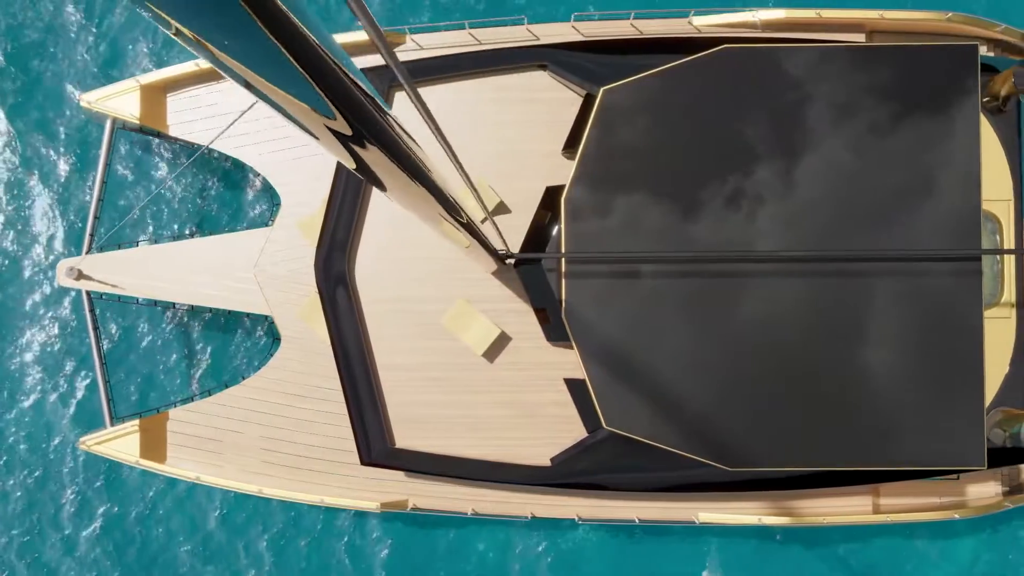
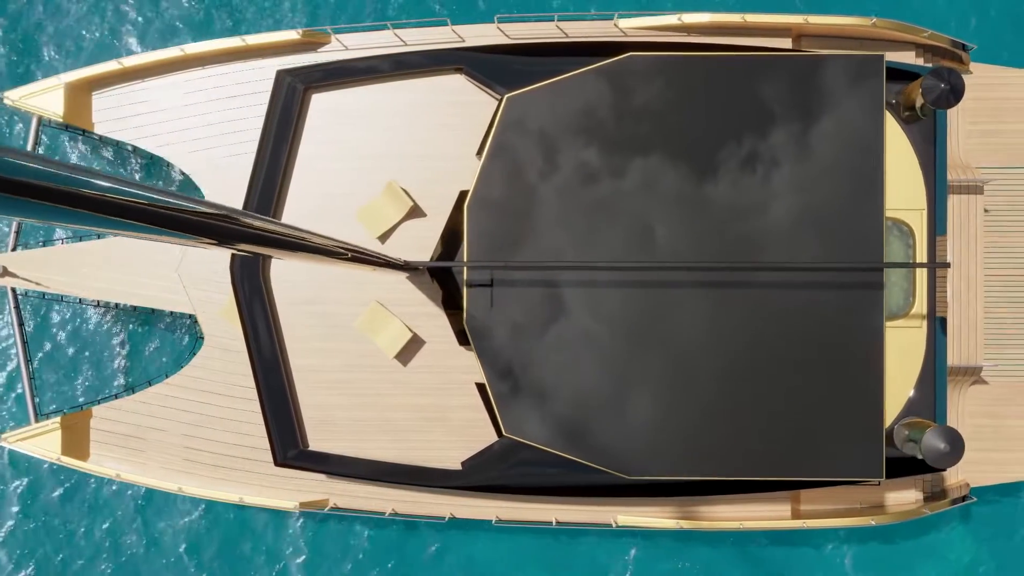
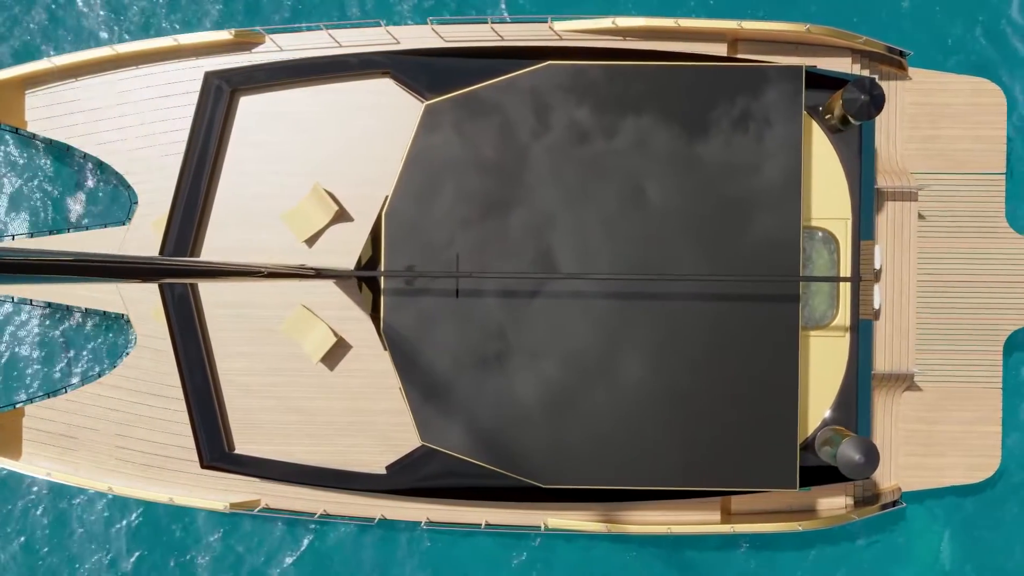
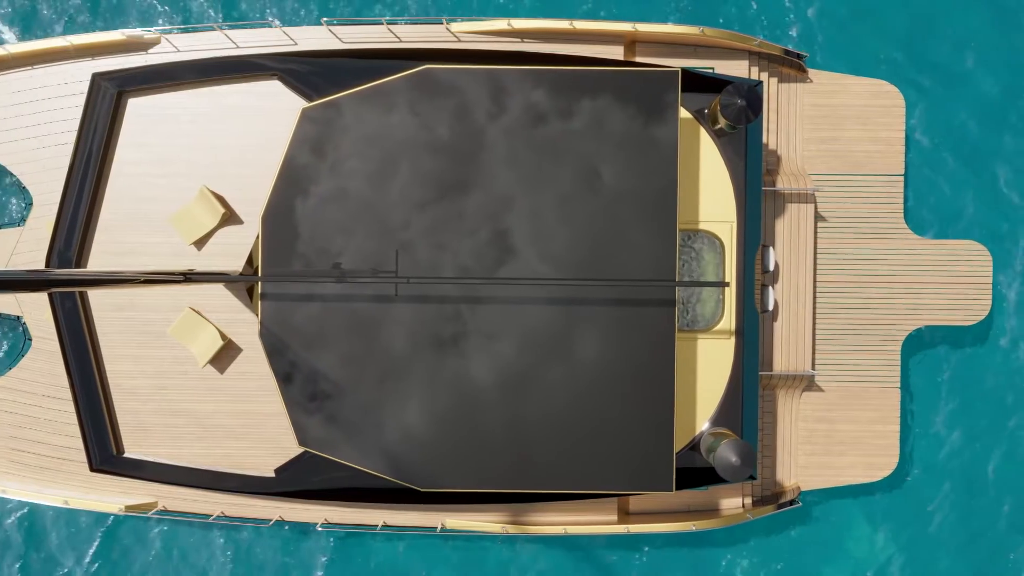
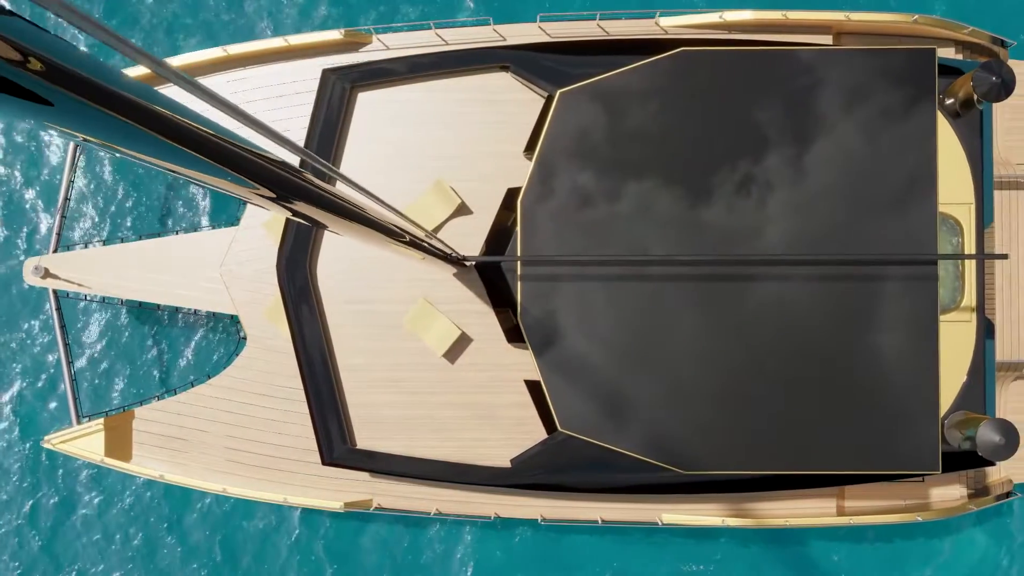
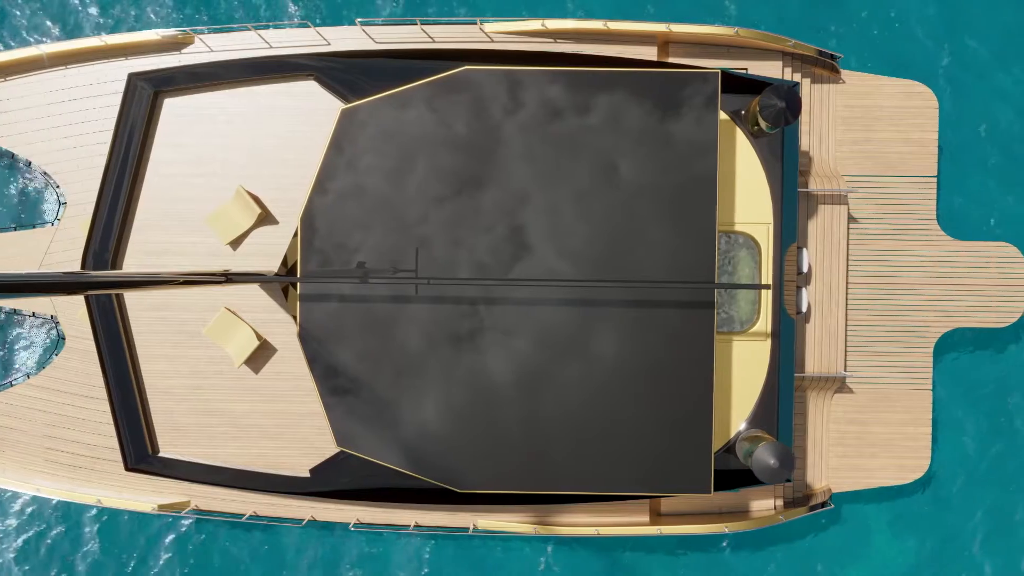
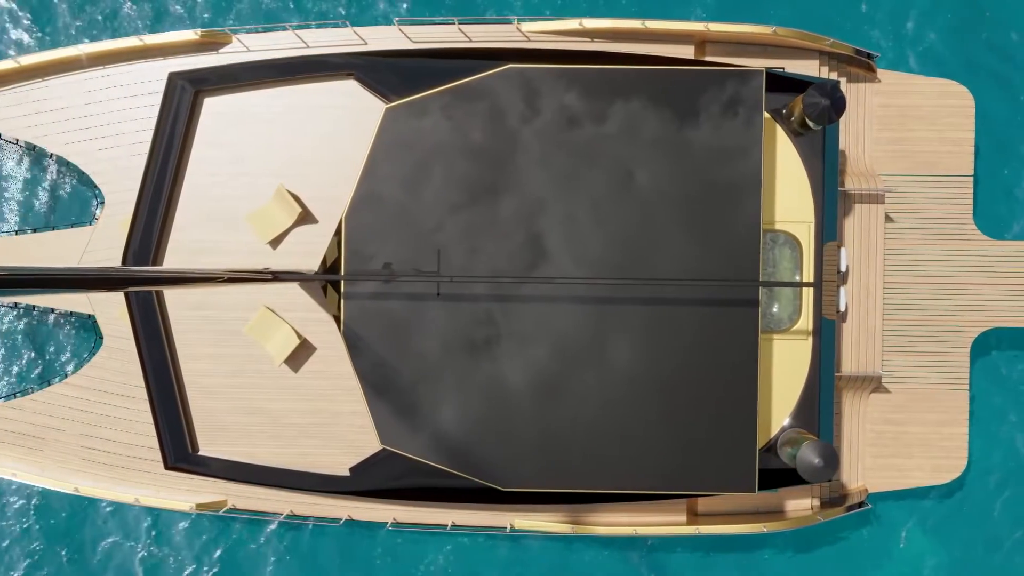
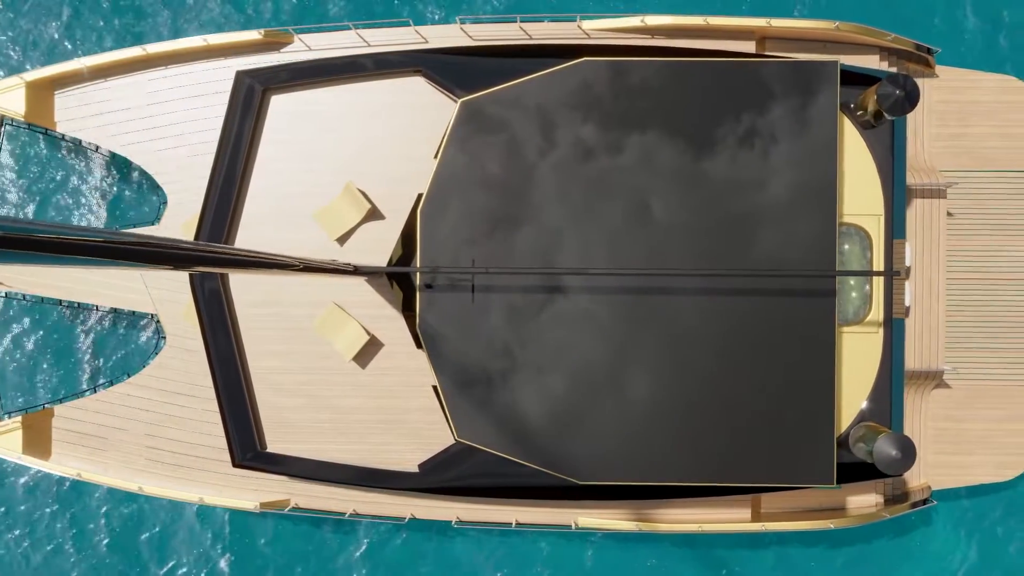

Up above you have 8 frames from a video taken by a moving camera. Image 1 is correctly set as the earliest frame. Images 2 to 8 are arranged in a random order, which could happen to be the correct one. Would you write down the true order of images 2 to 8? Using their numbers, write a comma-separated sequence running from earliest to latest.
5, 2, 8, 3, 7, 6, 4
